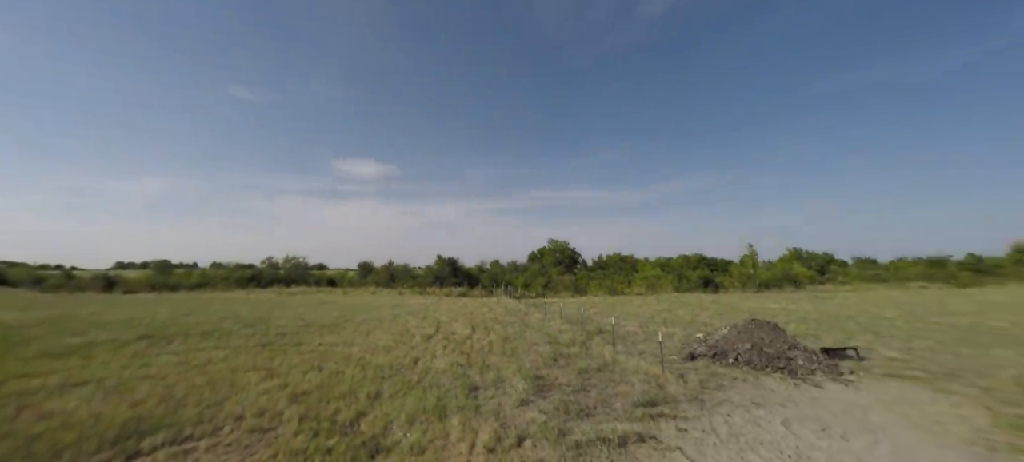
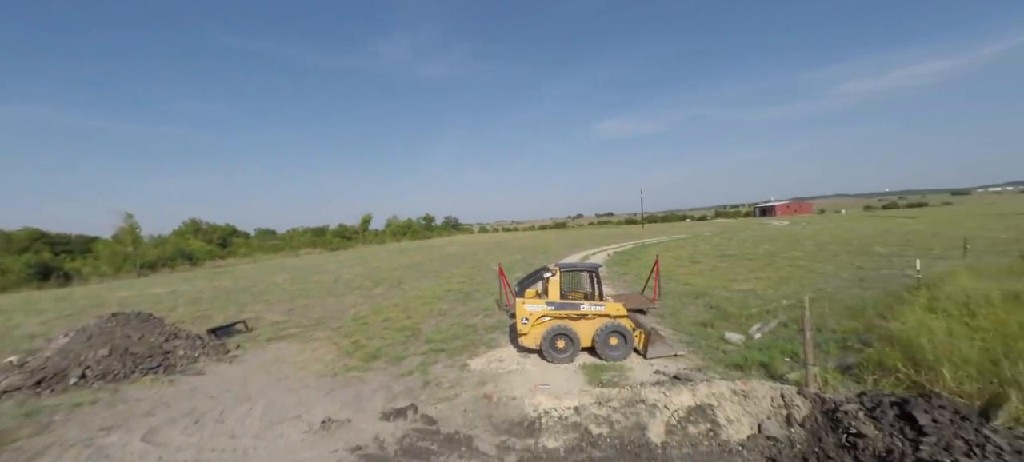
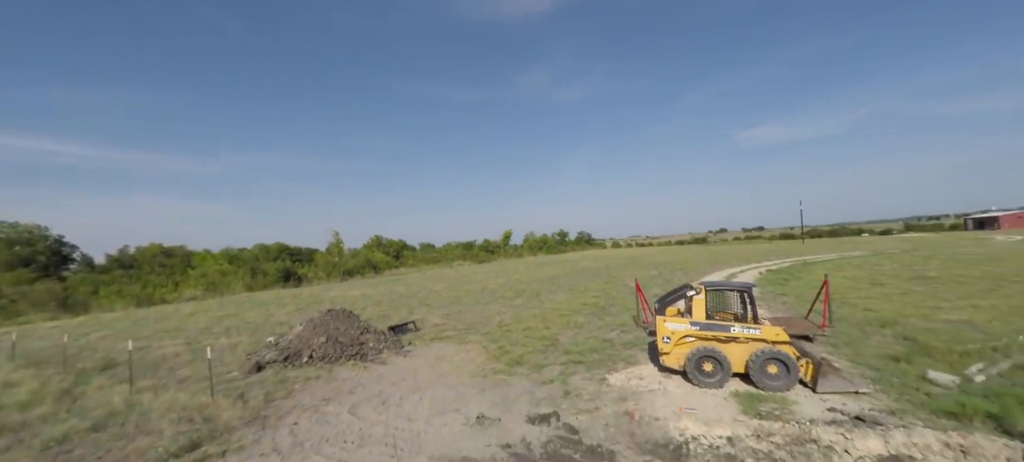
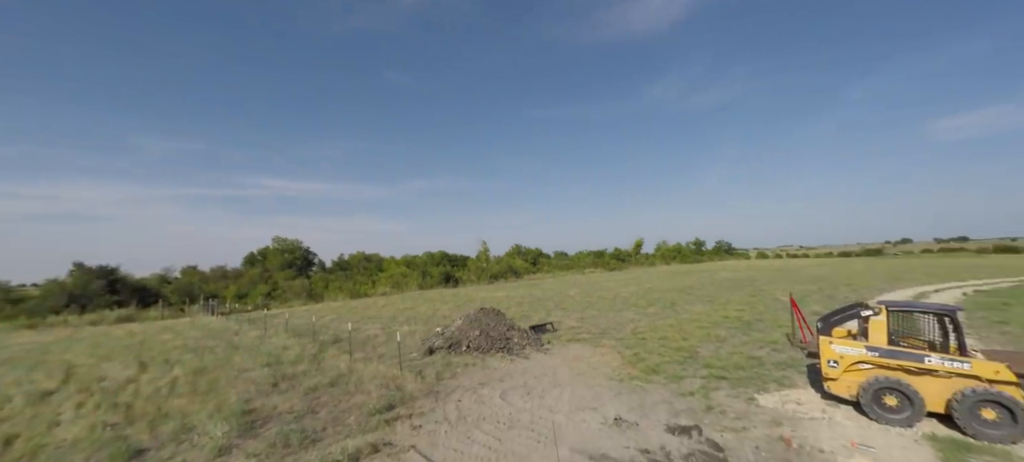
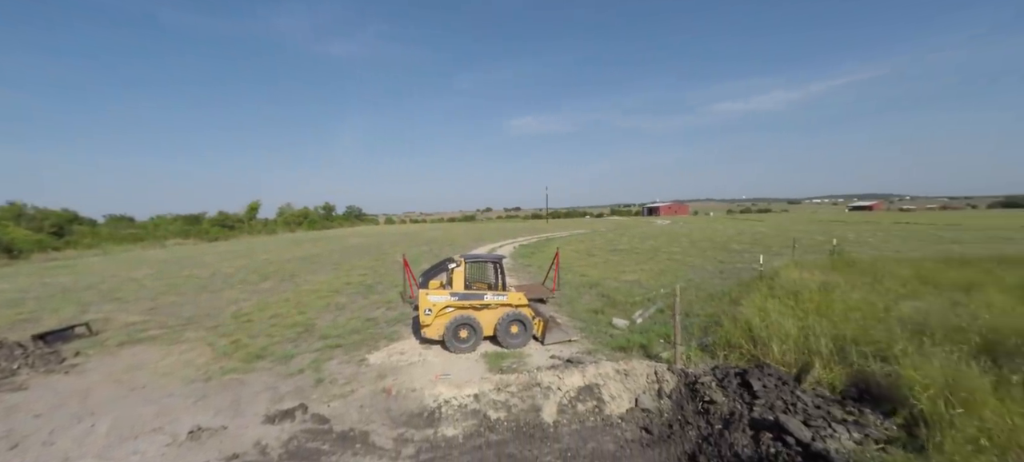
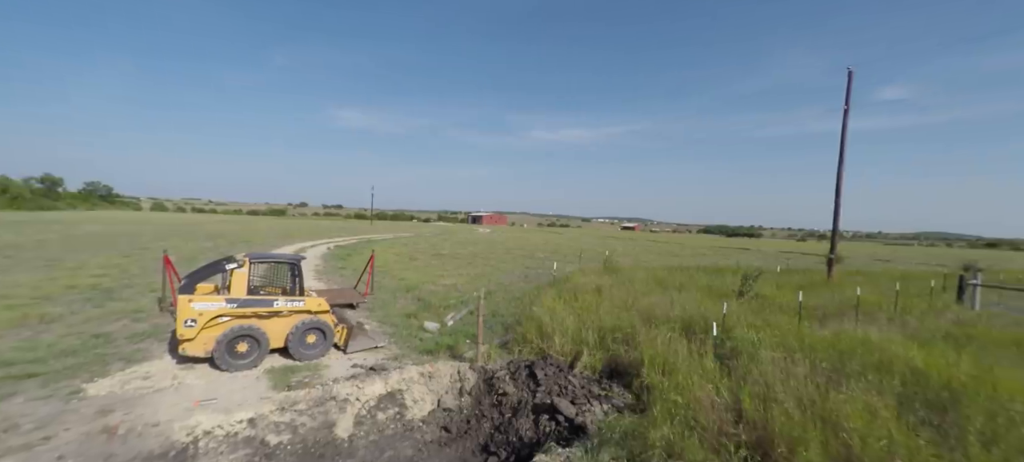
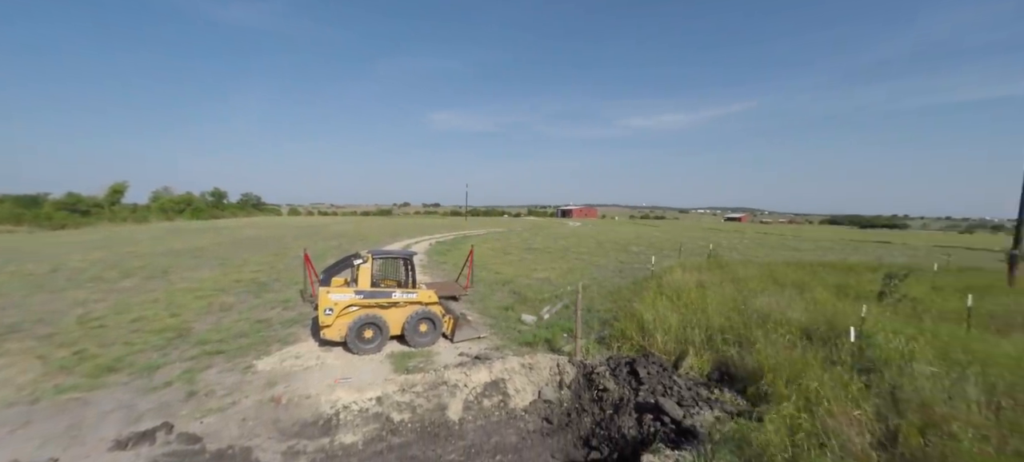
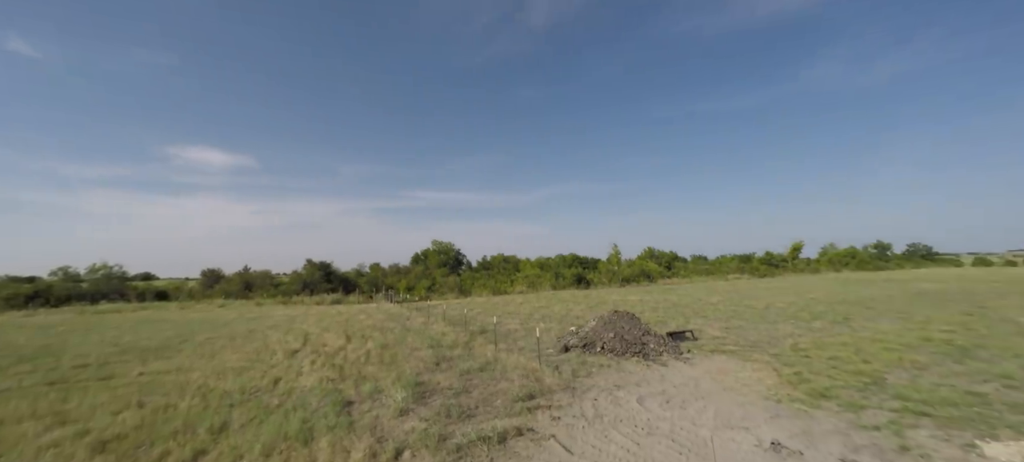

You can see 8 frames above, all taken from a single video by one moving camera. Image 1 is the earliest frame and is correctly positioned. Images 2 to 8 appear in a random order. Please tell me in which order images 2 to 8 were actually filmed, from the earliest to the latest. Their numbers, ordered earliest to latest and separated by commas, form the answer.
8, 4, 3, 2, 5, 7, 6
